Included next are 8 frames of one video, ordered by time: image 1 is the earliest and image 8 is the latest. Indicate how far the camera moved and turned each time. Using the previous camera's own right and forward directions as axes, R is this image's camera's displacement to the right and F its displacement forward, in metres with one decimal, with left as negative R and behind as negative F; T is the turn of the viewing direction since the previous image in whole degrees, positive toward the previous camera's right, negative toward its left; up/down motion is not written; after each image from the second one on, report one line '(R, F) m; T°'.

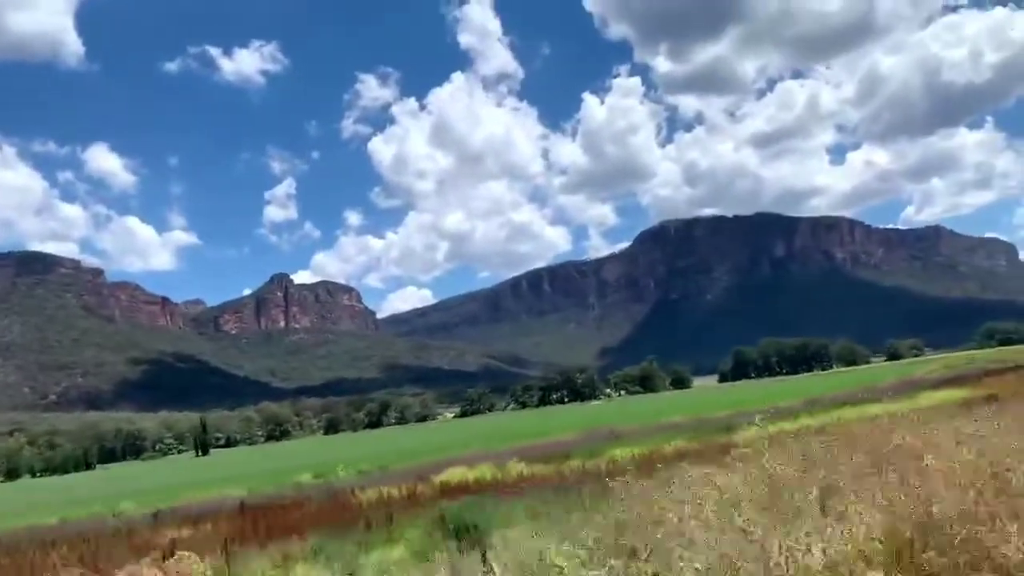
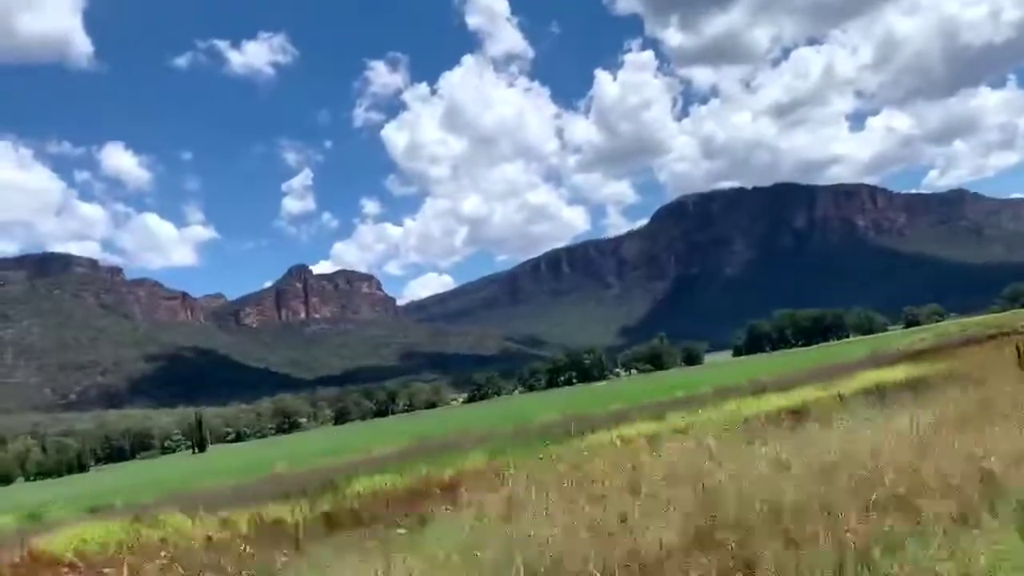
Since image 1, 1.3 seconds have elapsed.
(+1.7, +1.1) m; -2°
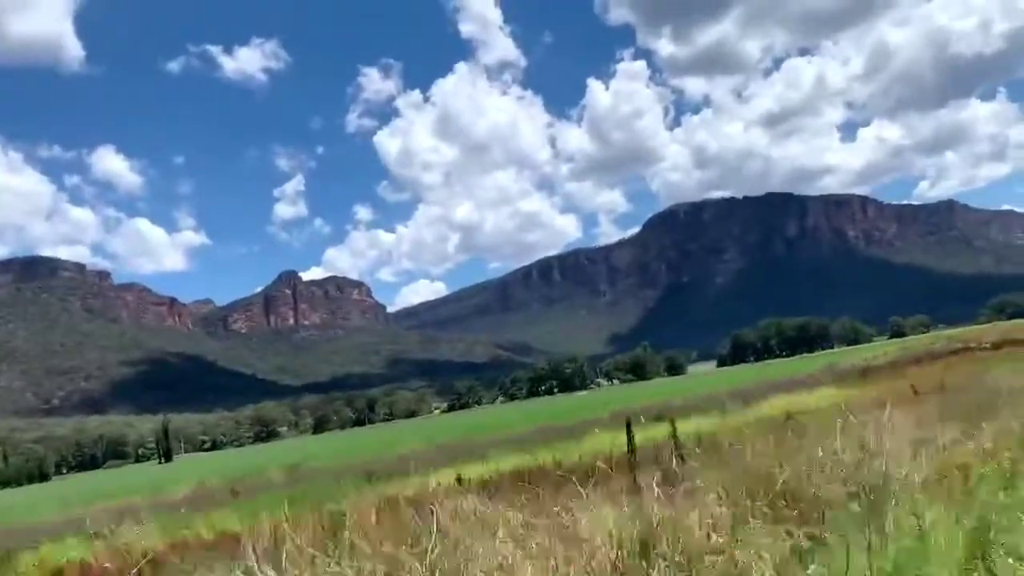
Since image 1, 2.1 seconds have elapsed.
(+1.1, +0.7) m; 0°
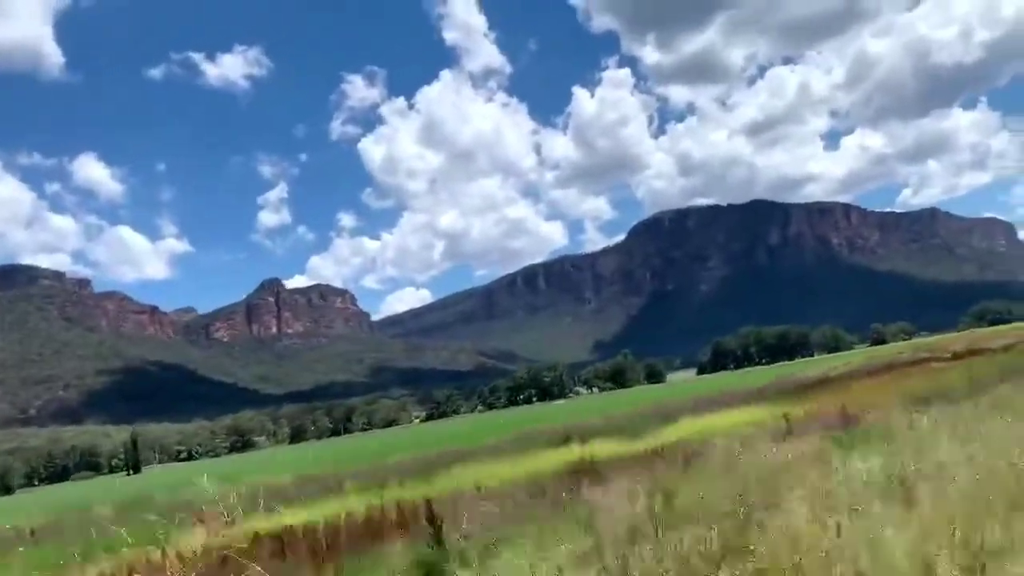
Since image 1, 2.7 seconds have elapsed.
(+0.7, +0.5) m; +1°
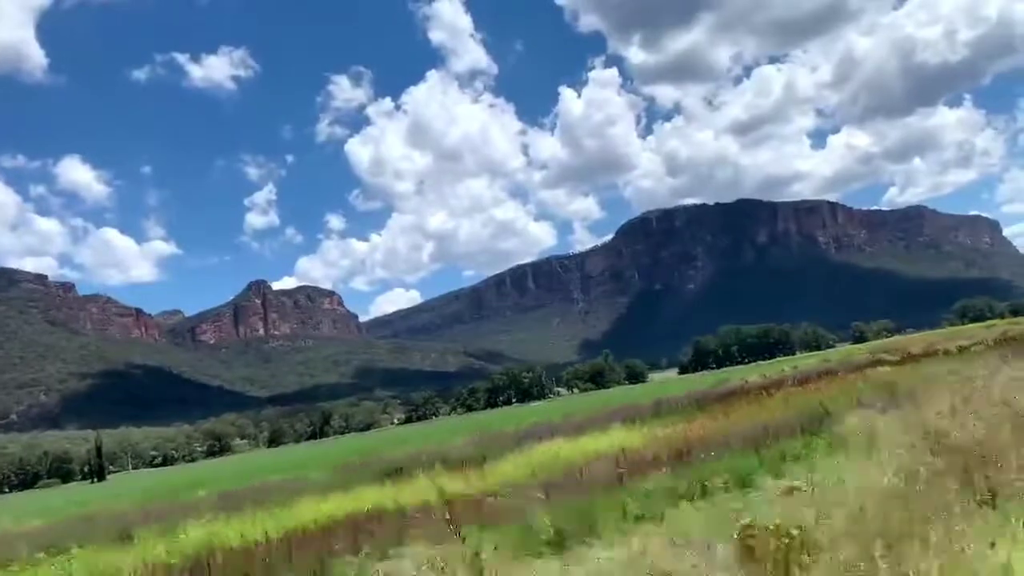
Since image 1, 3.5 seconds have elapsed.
(+1.1, +0.4) m; +1°
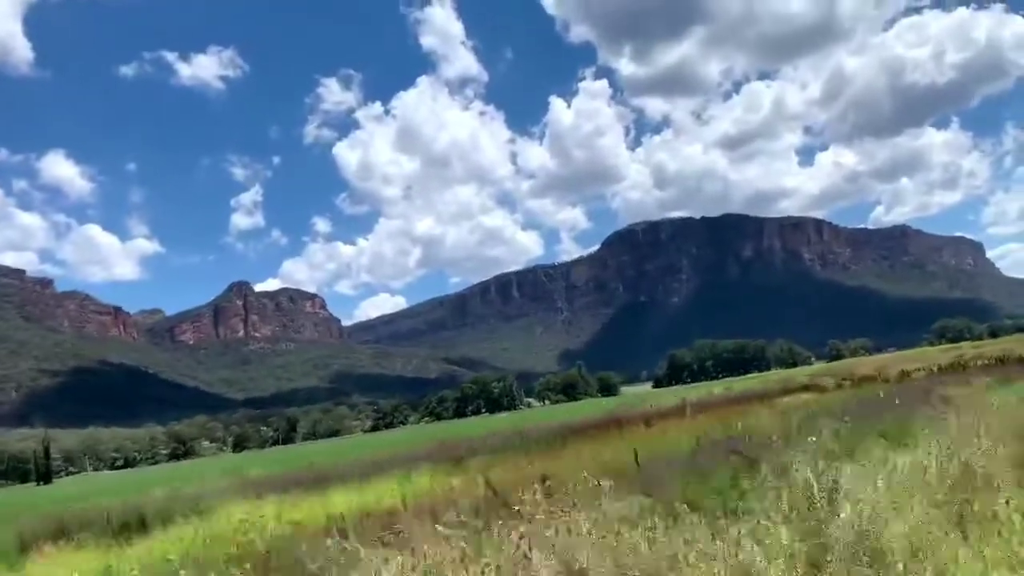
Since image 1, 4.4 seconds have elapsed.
(+1.3, +0.9) m; +1°
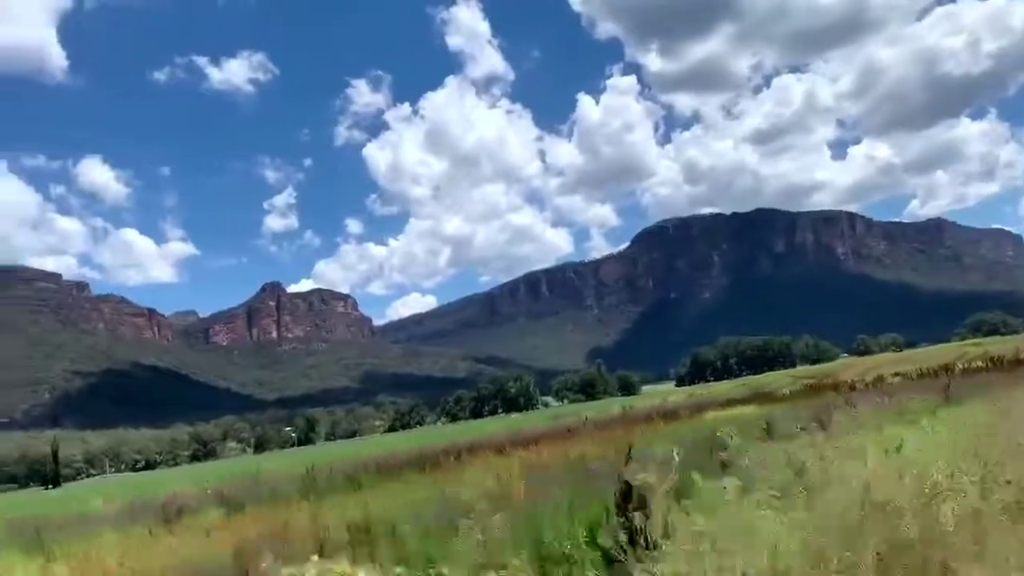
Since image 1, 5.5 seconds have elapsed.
(+1.5, +0.6) m; -2°
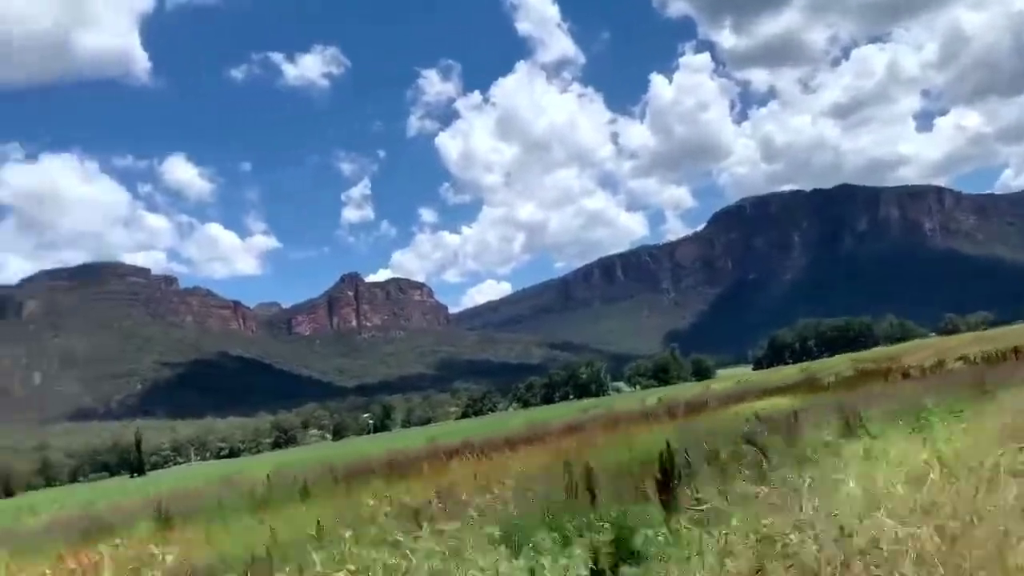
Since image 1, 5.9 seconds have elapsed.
(+0.5, +0.2) m; -5°
